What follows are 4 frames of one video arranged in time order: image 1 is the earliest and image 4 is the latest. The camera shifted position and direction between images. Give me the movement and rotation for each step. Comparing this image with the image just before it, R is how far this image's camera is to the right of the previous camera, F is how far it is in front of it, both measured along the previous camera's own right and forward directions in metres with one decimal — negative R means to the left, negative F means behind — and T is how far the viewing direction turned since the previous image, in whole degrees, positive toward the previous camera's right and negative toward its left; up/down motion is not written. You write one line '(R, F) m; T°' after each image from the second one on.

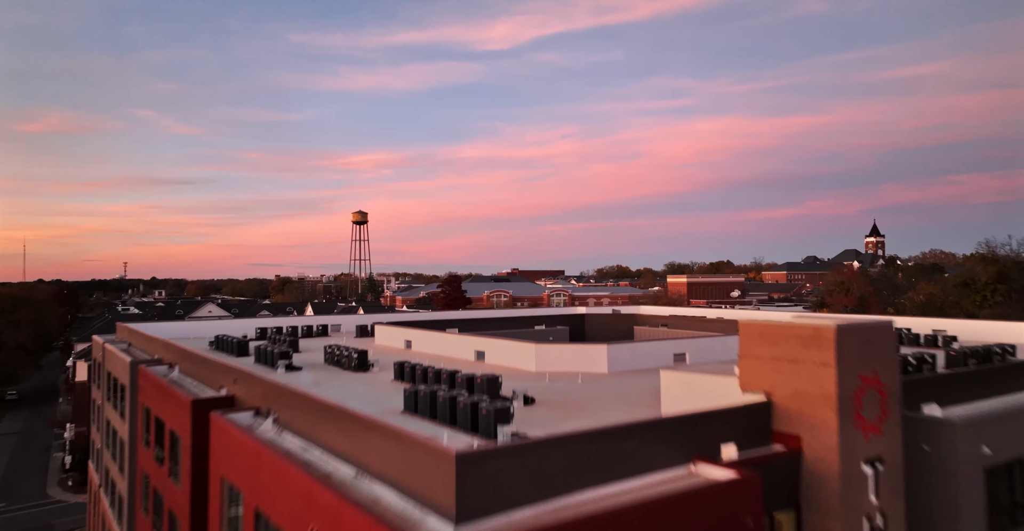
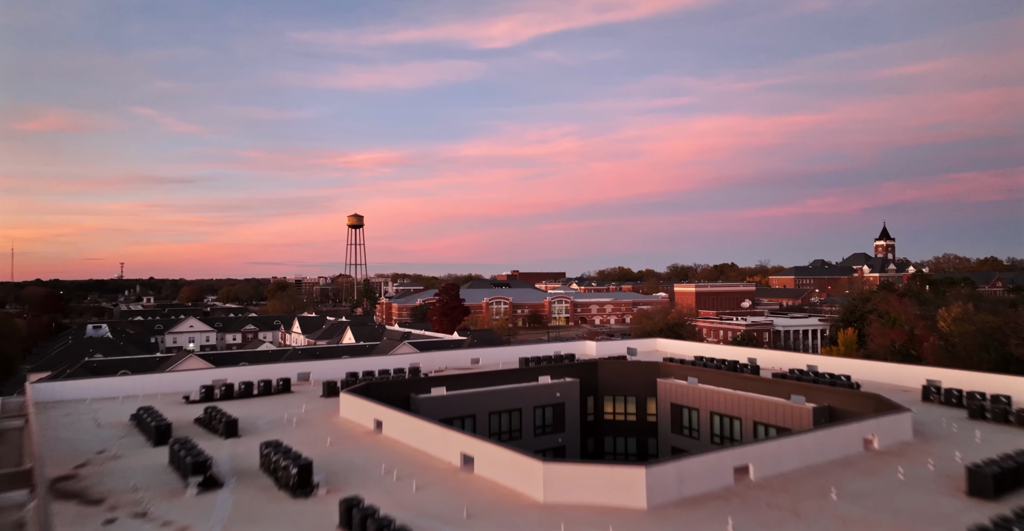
(0.0, +3.3) m; 0°
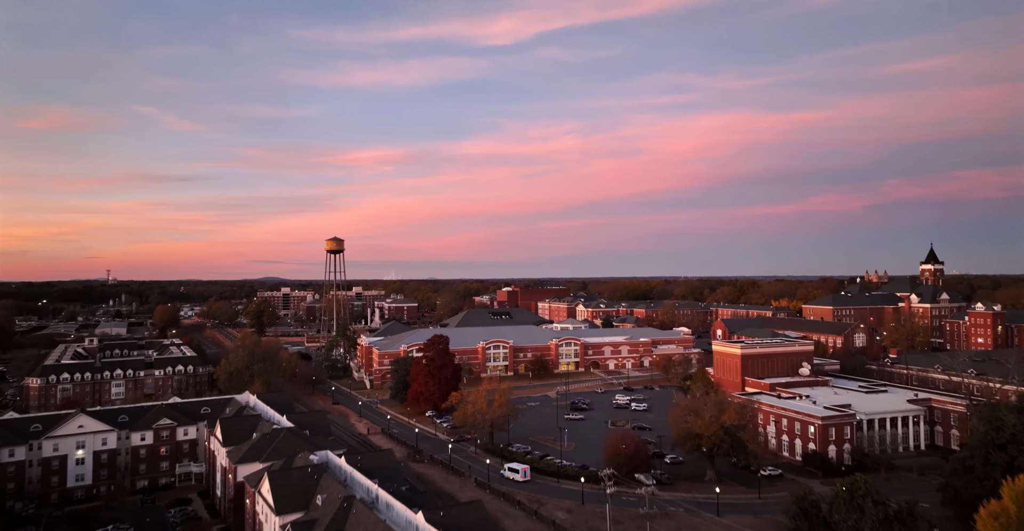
(+0.1, +13.8) m; 0°
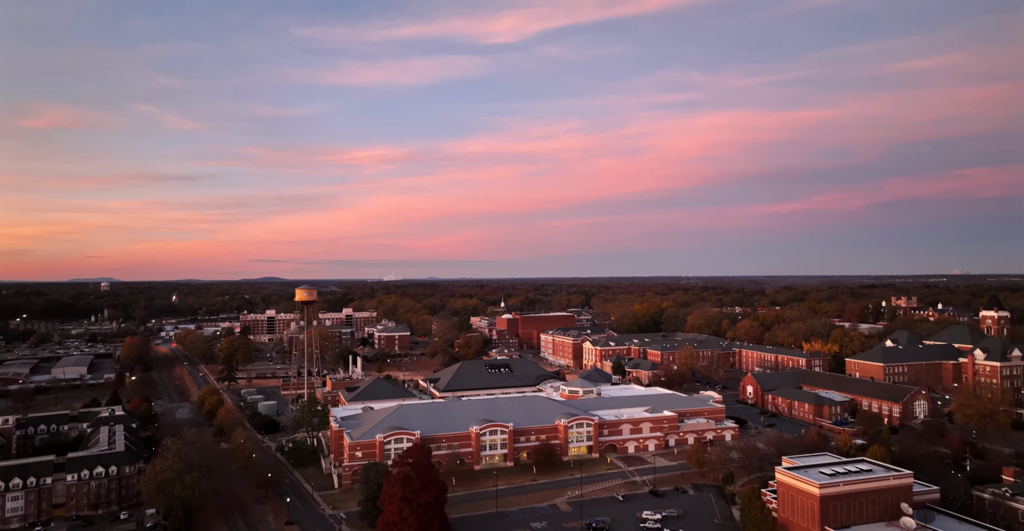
(+0.1, +14.4) m; 0°
